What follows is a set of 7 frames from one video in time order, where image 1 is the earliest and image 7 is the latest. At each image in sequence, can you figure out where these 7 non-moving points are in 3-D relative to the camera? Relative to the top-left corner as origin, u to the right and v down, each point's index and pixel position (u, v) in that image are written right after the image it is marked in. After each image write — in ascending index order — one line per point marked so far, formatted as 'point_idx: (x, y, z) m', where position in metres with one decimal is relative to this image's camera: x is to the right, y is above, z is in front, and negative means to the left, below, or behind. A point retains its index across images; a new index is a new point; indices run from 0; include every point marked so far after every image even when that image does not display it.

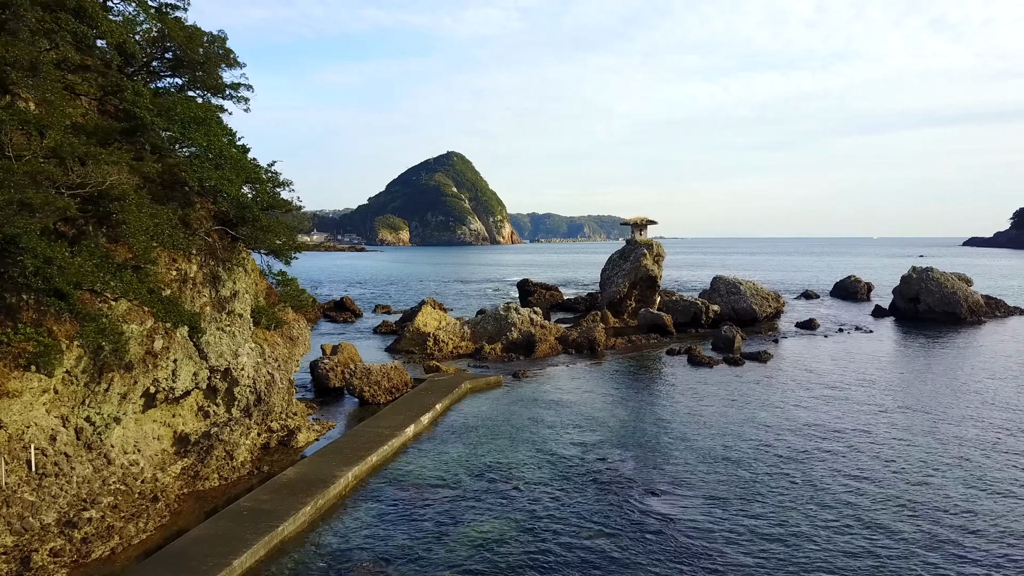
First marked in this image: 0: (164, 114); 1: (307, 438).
0: (-6.6, +3.3, +12.8) m
1: (-4.9, -3.6, +16.0) m
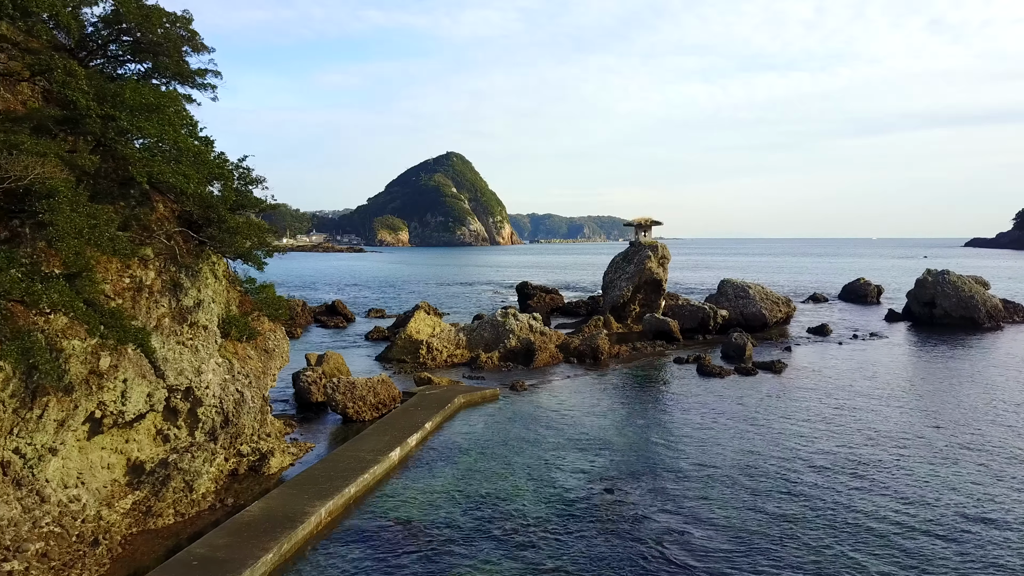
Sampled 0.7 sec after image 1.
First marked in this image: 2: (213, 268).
0: (-6.7, +3.1, +11.2) m
1: (-4.9, -3.7, +14.5) m
2: (-6.4, +0.4, +14.4) m
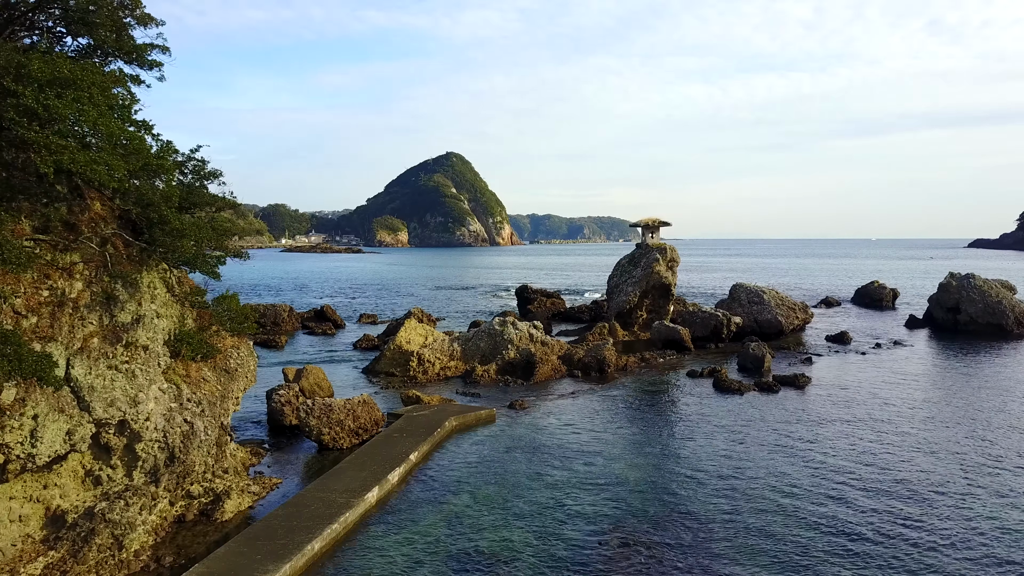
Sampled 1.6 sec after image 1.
0: (-6.7, +2.9, +9.1) m
1: (-5.0, -4.0, +12.4) m
2: (-6.4, +0.2, +12.3) m
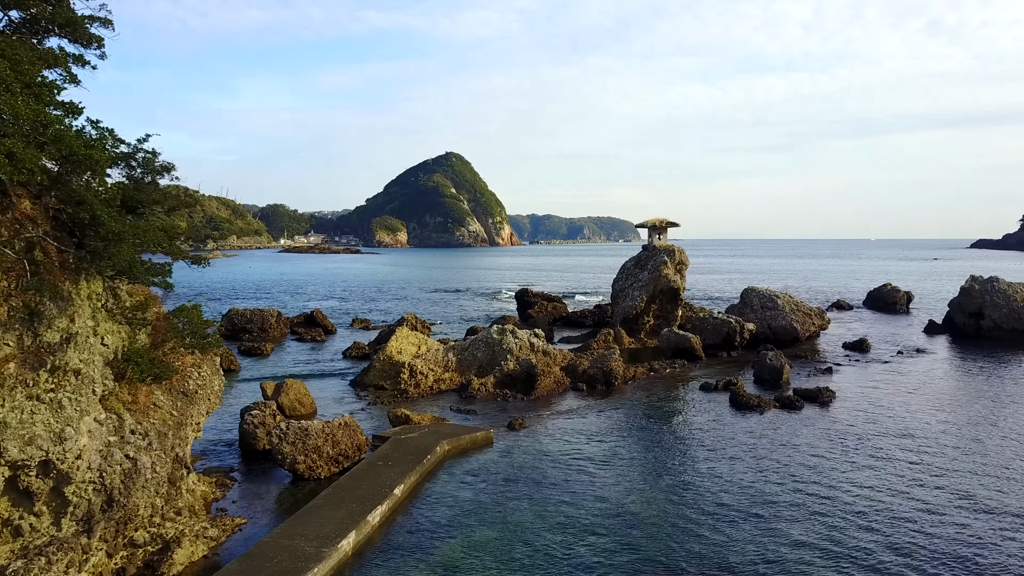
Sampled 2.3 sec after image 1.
0: (-6.7, +2.7, +7.4) m
1: (-5.0, -4.1, +10.6) m
2: (-6.5, 0.0, +10.6) m
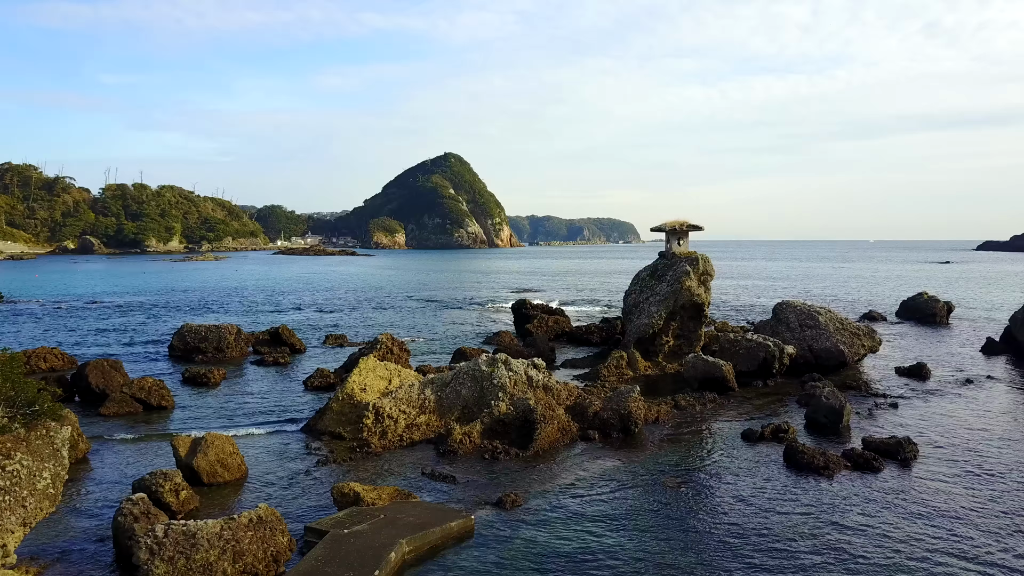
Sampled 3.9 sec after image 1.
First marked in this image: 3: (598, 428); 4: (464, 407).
0: (-6.9, +2.2, +2.9) m
1: (-5.2, -4.7, +6.1) m
2: (-6.6, -0.5, +6.1) m
3: (+2.3, -3.6, +17.6) m
4: (-1.3, -3.1, +17.9) m
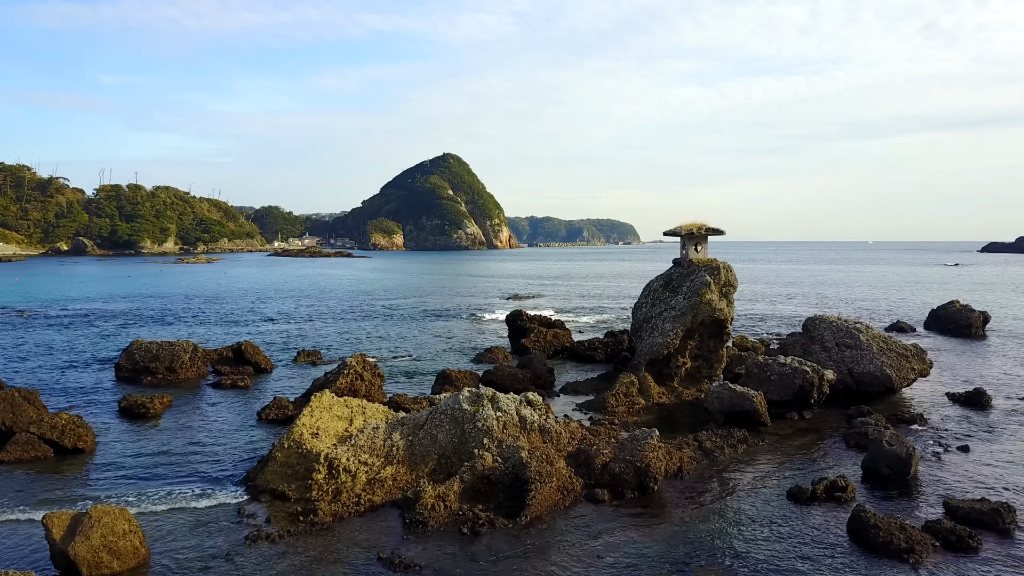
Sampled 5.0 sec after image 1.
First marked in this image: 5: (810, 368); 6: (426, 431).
0: (-7.2, +1.8, -0.7) m
1: (-5.4, -5.1, +2.5) m
2: (-6.9, -0.9, +2.5) m
3: (+2.0, -4.0, +14.1) m
4: (-1.5, -3.6, +14.4) m
5: (+8.8, -2.4, +20.0) m
6: (-1.9, -3.1, +14.8) m
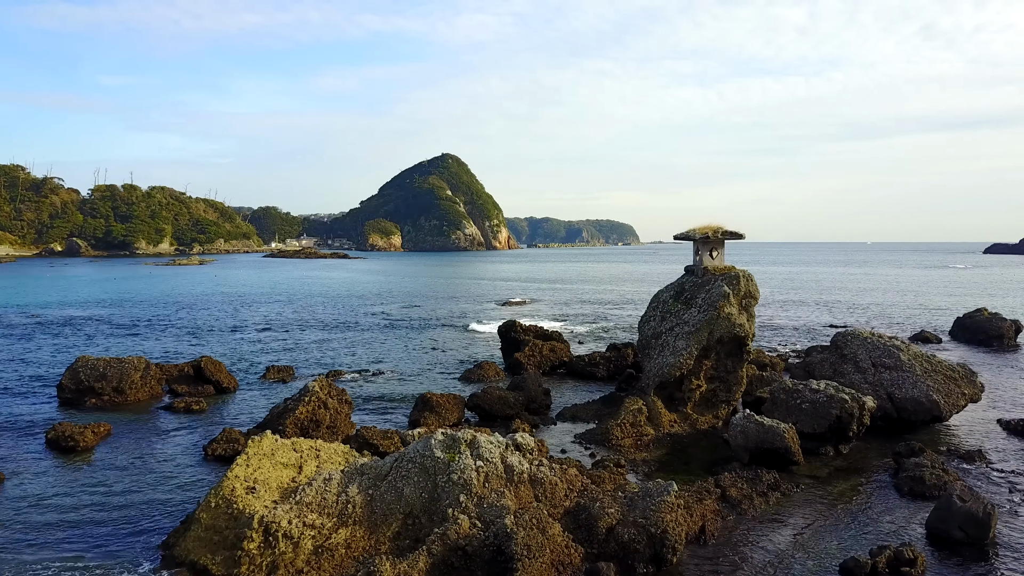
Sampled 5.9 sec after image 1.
0: (-7.4, +1.5, -3.5) m
1: (-5.7, -5.4, -0.3) m
2: (-7.2, -1.3, -0.3) m
3: (+1.7, -4.4, +11.3) m
4: (-1.8, -3.9, +11.6) m
5: (+8.5, -2.7, +17.2) m
6: (-2.2, -3.4, +12.0) m
